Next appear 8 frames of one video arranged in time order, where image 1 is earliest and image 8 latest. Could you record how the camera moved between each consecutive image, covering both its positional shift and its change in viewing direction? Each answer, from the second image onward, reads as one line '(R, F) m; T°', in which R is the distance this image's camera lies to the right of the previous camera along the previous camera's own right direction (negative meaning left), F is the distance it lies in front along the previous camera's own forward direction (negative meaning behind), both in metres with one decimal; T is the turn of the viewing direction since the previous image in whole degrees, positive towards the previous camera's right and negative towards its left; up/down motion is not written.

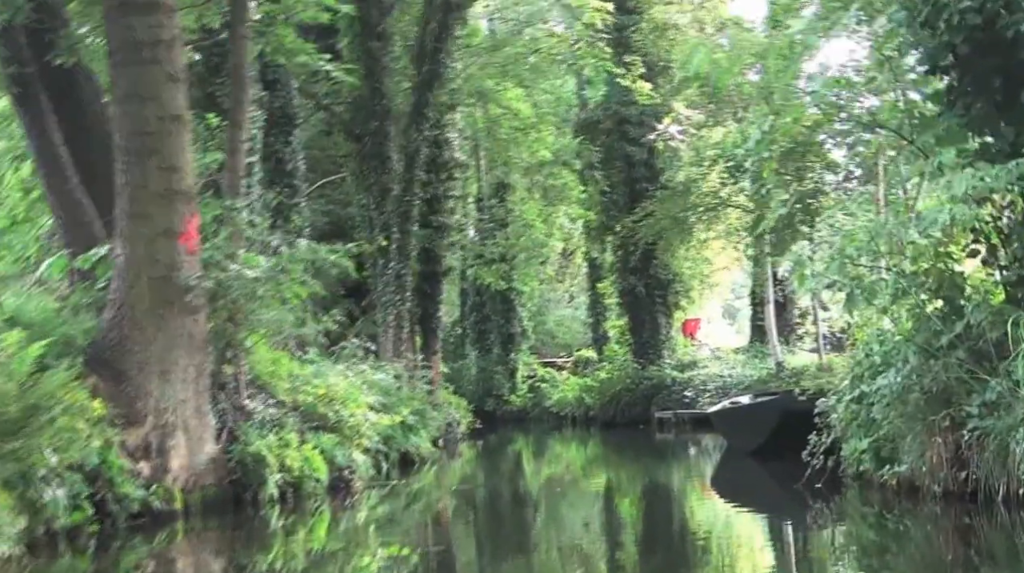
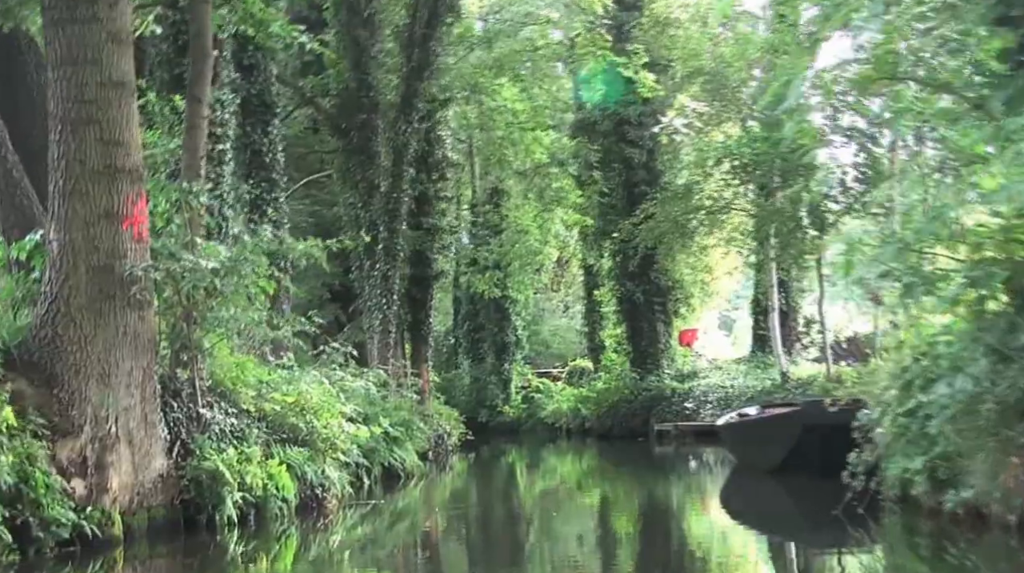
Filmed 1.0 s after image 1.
(0.0, +1.0) m; 0°
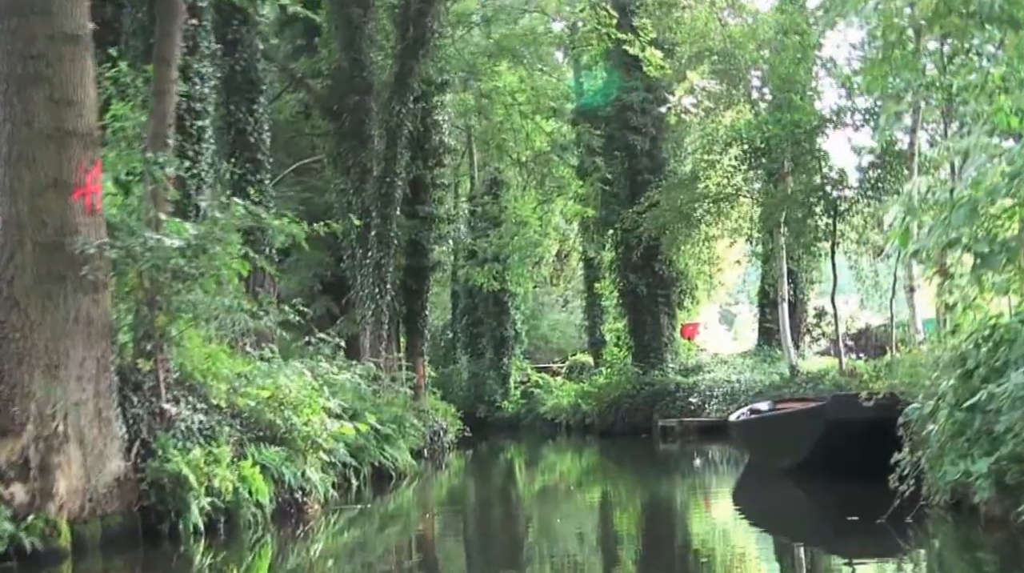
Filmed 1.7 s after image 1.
(0.0, +0.8) m; 0°
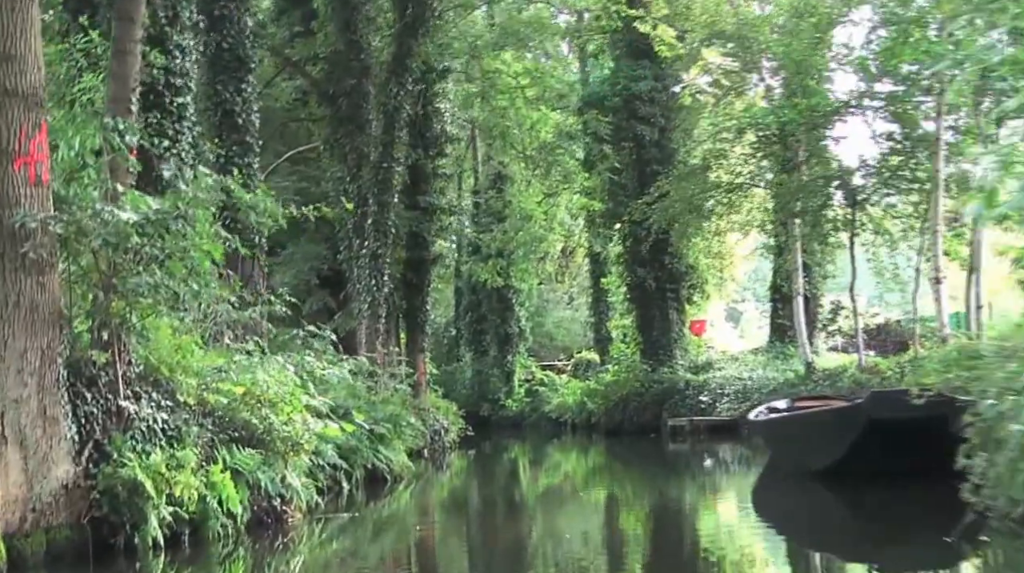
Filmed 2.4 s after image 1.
(0.0, +0.8) m; 0°
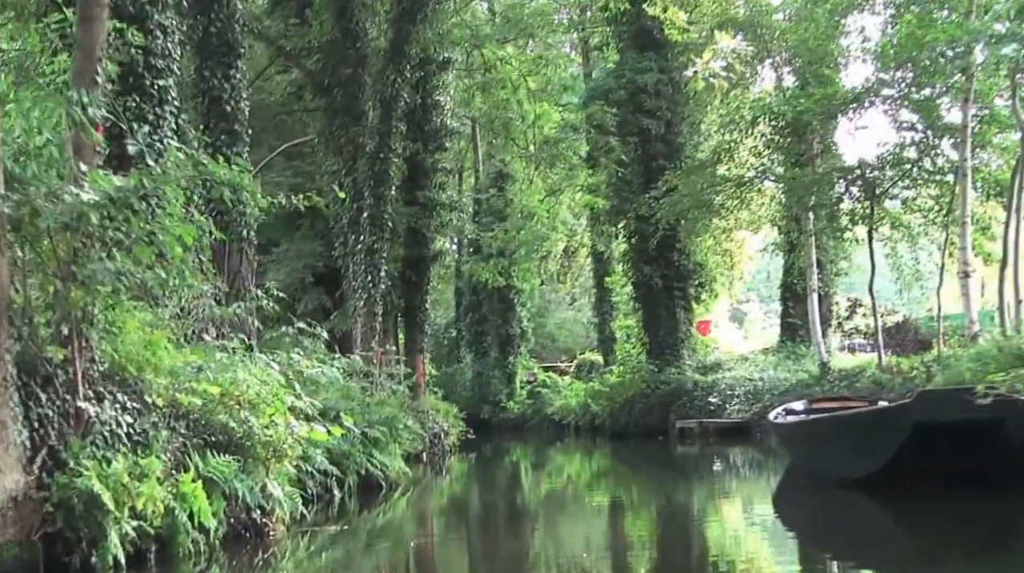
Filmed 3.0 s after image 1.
(0.0, +0.7) m; 0°
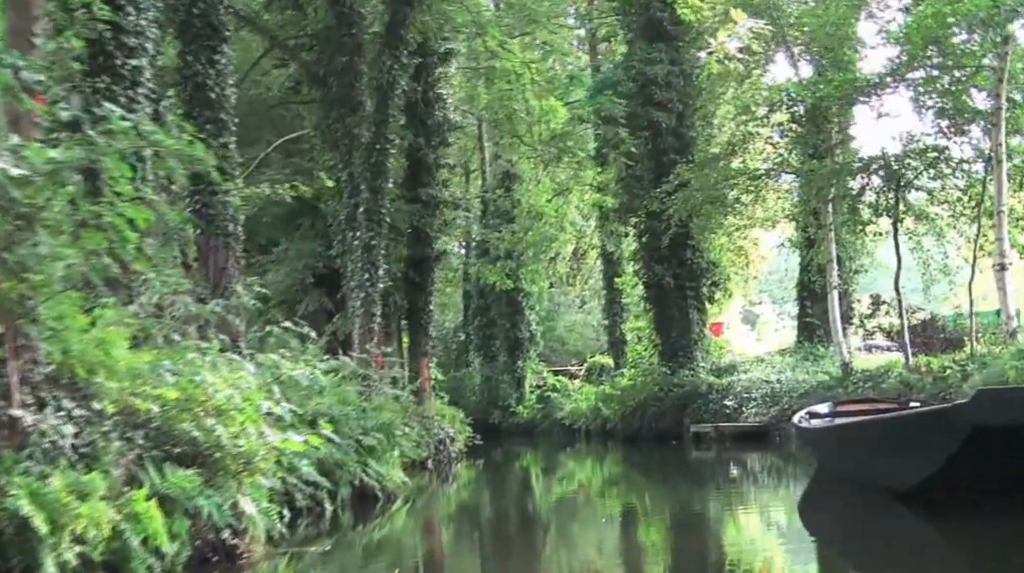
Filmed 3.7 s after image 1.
(0.0, +0.7) m; 0°
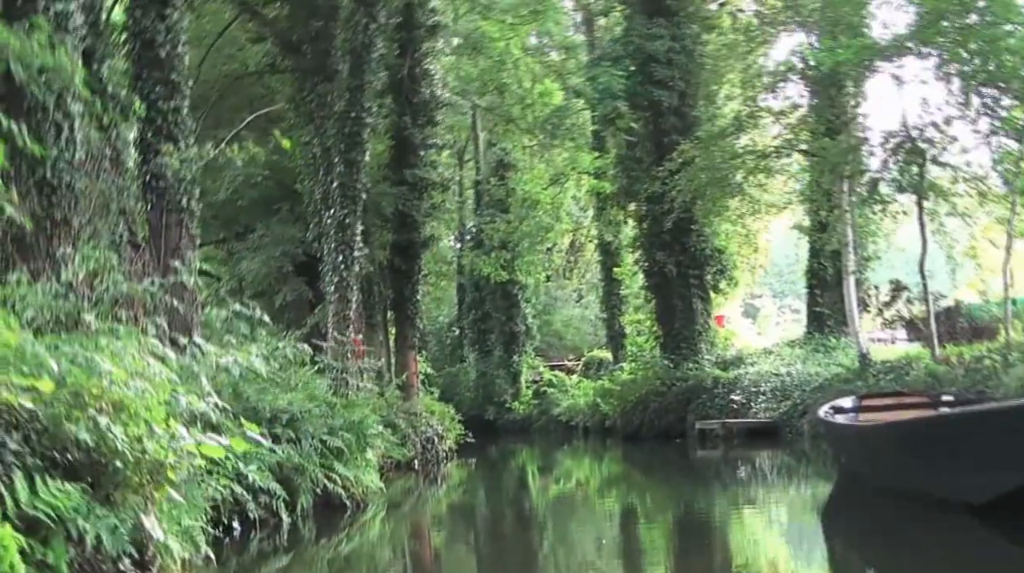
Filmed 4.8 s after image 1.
(+0.1, +1.2) m; 0°
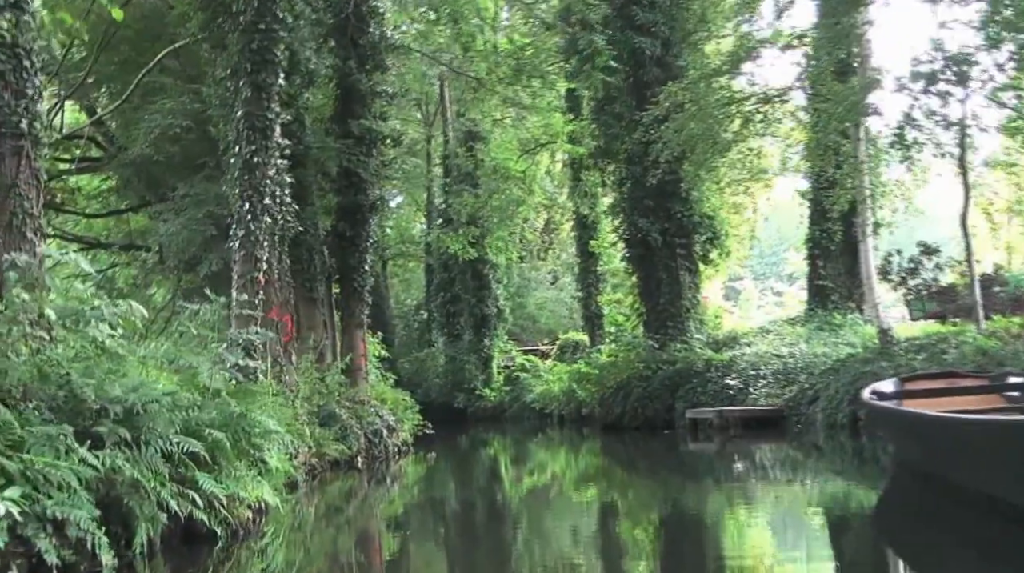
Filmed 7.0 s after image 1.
(+0.2, +2.4) m; +1°
